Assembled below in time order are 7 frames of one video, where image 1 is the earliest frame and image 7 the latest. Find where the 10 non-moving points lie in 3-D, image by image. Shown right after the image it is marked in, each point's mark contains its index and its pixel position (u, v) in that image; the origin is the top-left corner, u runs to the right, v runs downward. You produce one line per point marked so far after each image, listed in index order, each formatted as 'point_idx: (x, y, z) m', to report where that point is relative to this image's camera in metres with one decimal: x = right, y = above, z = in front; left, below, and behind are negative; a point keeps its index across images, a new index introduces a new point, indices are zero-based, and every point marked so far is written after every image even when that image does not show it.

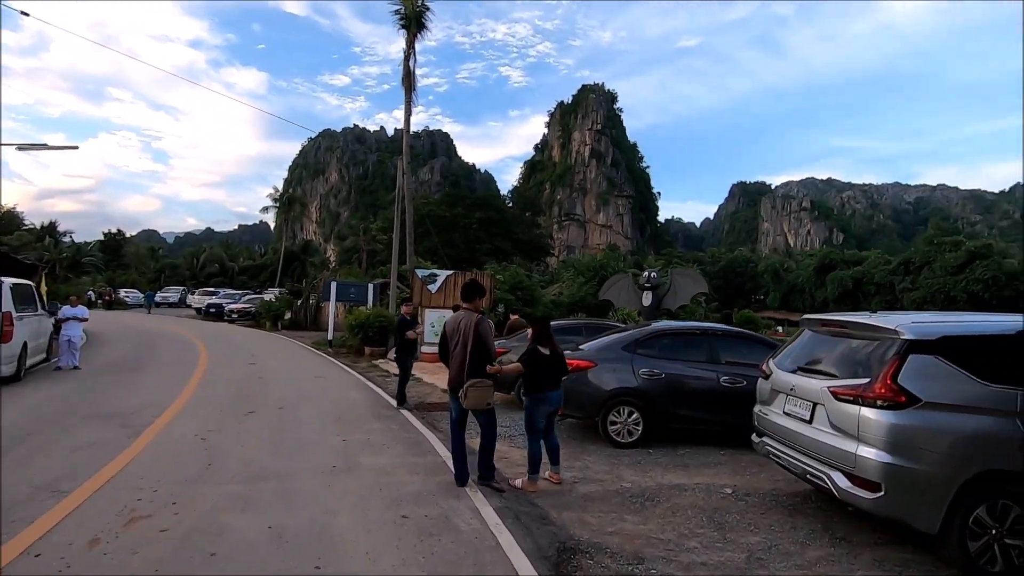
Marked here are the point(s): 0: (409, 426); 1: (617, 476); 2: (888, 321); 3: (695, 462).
0: (-1.5, -2.0, +7.9) m
1: (+1.2, -2.1, +6.1) m
2: (+3.1, -0.3, +4.5) m
3: (+2.2, -2.1, +6.6) m
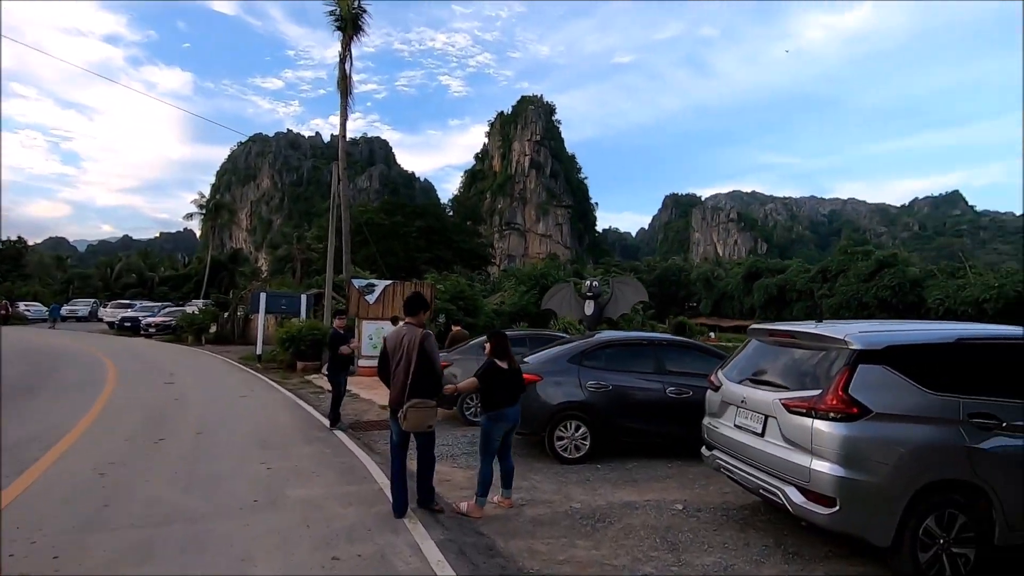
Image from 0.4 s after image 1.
0: (-2.3, -2.2, +7.4) m
1: (+0.6, -2.2, +5.8) m
2: (+2.7, -0.3, +4.5) m
3: (+1.6, -2.2, +6.4) m
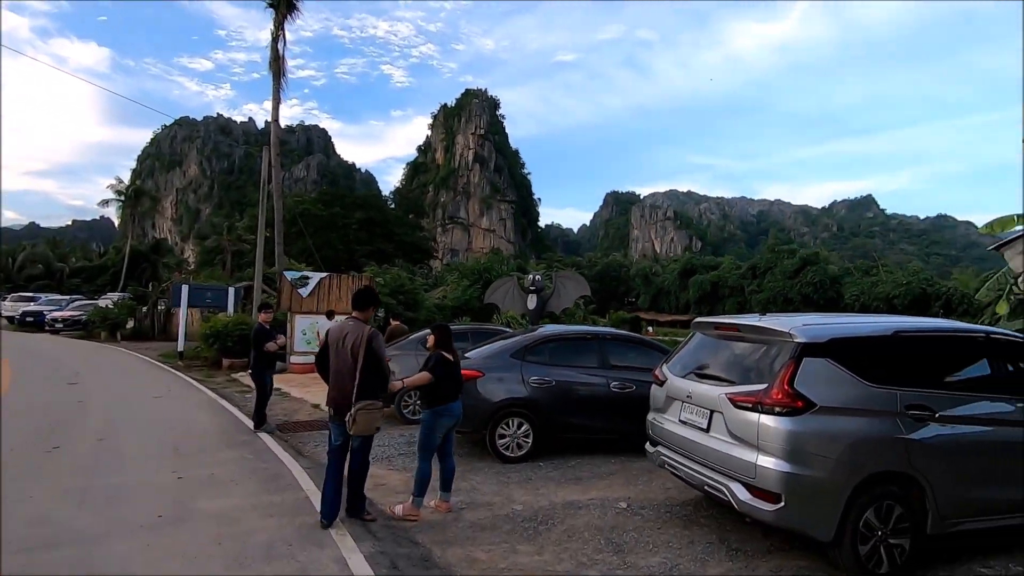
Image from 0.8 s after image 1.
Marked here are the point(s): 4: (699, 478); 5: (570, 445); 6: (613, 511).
0: (-3.1, -2.1, +6.8) m
1: (0.0, -2.2, +5.6) m
2: (+2.2, -0.3, +4.4) m
3: (+0.9, -2.2, +6.3) m
4: (+1.5, -1.5, +4.4) m
5: (+0.8, -2.1, +7.4) m
6: (+1.0, -2.1, +5.2) m
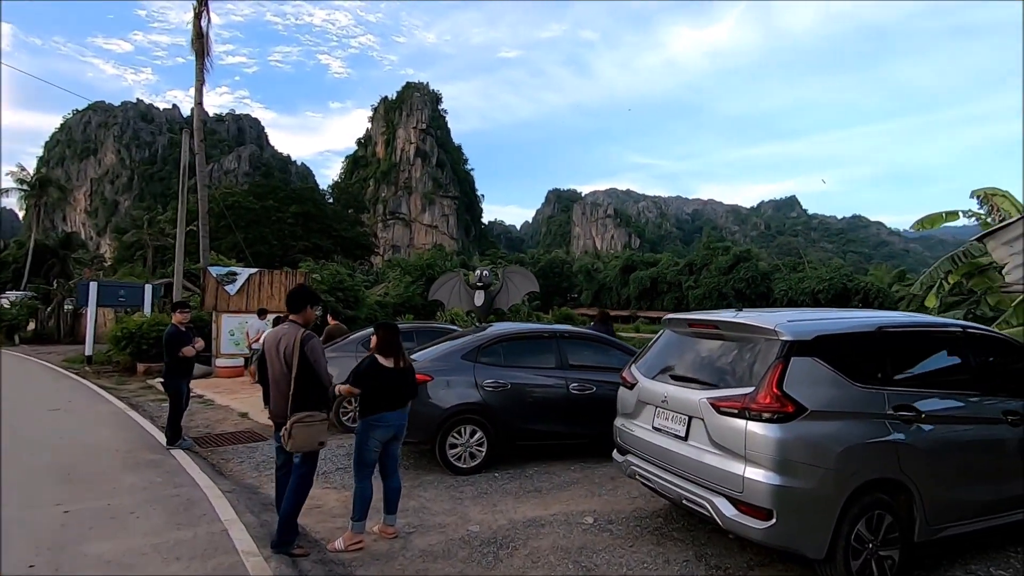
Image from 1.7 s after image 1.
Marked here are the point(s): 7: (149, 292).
0: (-3.6, -2.0, +5.9) m
1: (-0.5, -2.1, +5.0) m
2: (+1.9, -0.2, +4.1) m
3: (+0.4, -2.1, +5.8) m
4: (+1.2, -1.5, +4.0) m
5: (+0.2, -2.1, +6.9) m
6: (+0.6, -2.1, +4.7) m
7: (-12.2, -0.1, +18.1) m
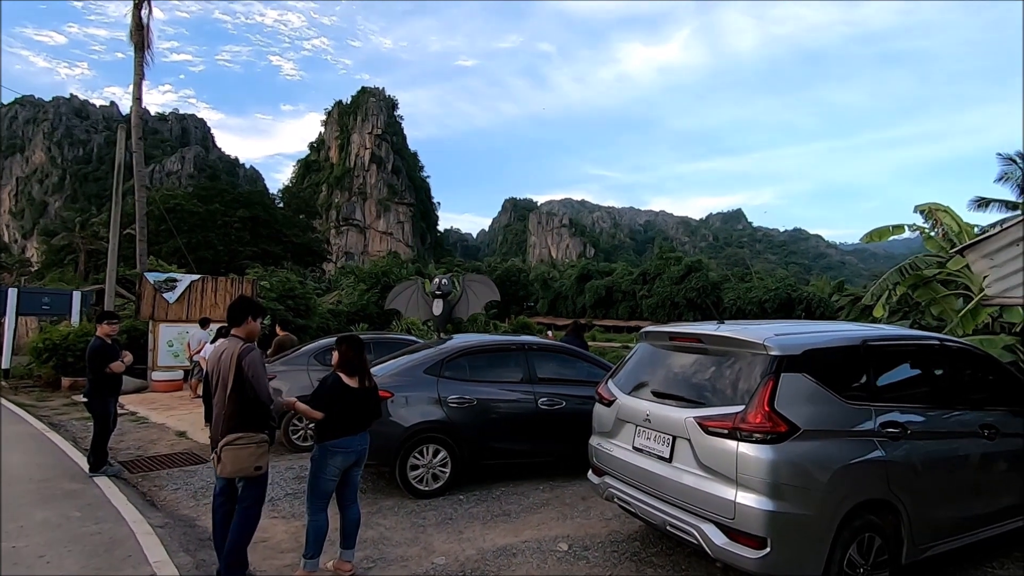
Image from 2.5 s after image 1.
0: (-4.0, -2.1, +5.2) m
1: (-0.7, -2.2, +4.6) m
2: (+1.7, -0.3, +3.9) m
3: (0.0, -2.2, +5.4) m
4: (+1.0, -1.6, +3.7) m
5: (-0.3, -2.2, +6.5) m
6: (+0.3, -2.2, +4.4) m
7: (-13.4, -0.3, +16.7) m
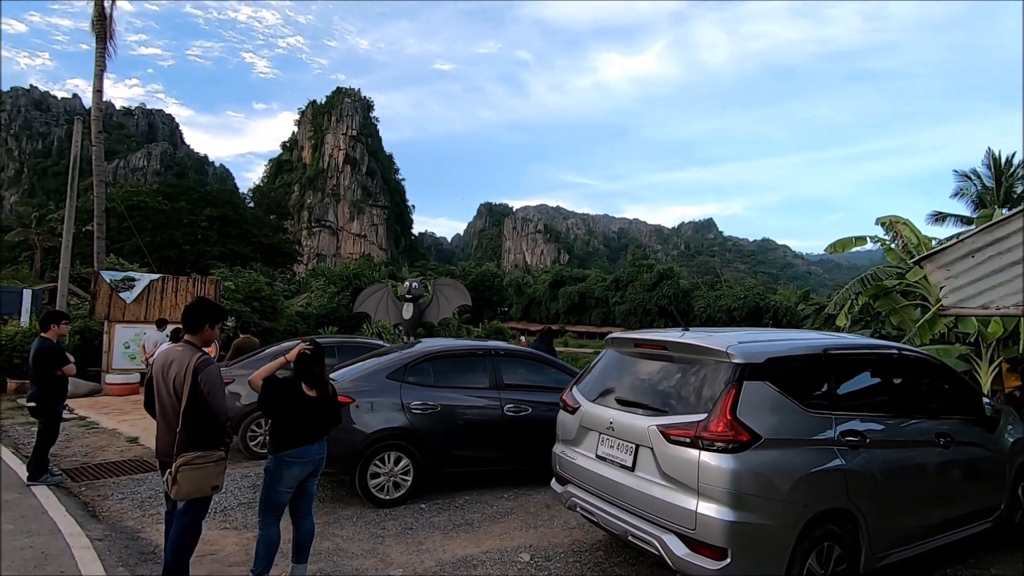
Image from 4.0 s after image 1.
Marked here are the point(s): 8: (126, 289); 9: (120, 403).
0: (-4.3, -2.1, +4.9) m
1: (-1.0, -2.2, +4.4) m
2: (+1.4, -0.4, +3.8) m
3: (-0.3, -2.2, +5.3) m
4: (+0.8, -1.6, +3.7) m
5: (-0.7, -2.2, +6.4) m
6: (0.0, -2.2, +4.3) m
7: (-14.3, -0.3, +16.0) m
8: (-9.1, 0.0, +12.8) m
9: (-8.5, -2.5, +11.7) m
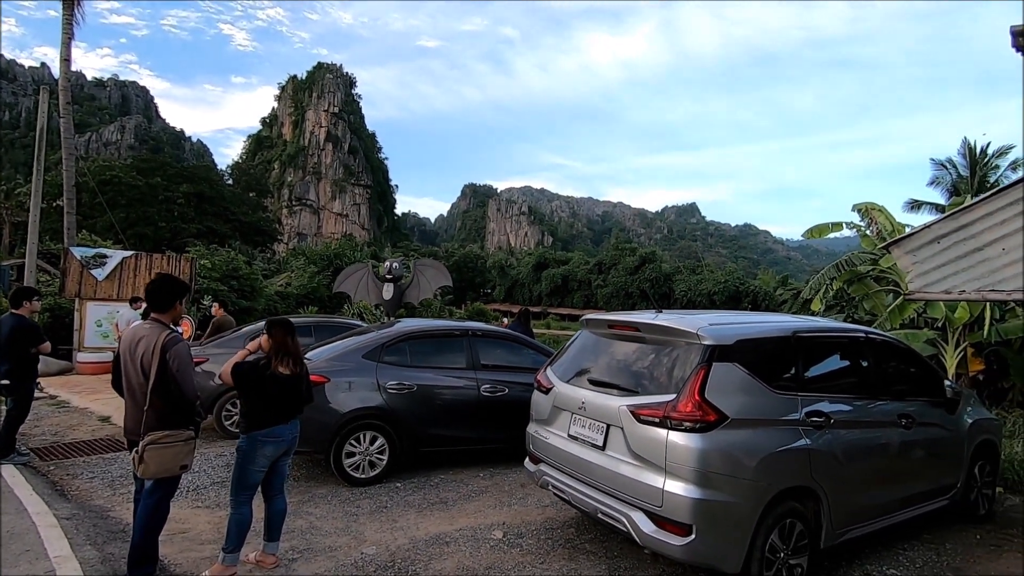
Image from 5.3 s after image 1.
0: (-4.5, -1.9, +4.8) m
1: (-1.3, -2.0, +4.4) m
2: (+1.2, -0.2, +3.9) m
3: (-0.6, -2.0, +5.3) m
4: (+0.6, -1.5, +3.7) m
5: (-1.0, -2.0, +6.4) m
6: (-0.2, -2.0, +4.3) m
7: (-14.9, +0.4, +15.5) m
8: (-9.6, +0.5, +12.5) m
9: (-8.9, -2.0, +11.5) m
